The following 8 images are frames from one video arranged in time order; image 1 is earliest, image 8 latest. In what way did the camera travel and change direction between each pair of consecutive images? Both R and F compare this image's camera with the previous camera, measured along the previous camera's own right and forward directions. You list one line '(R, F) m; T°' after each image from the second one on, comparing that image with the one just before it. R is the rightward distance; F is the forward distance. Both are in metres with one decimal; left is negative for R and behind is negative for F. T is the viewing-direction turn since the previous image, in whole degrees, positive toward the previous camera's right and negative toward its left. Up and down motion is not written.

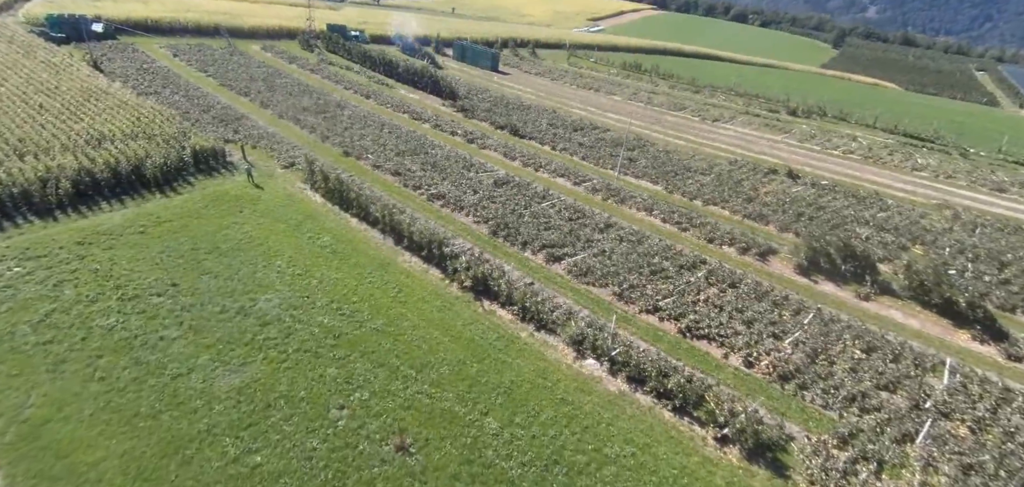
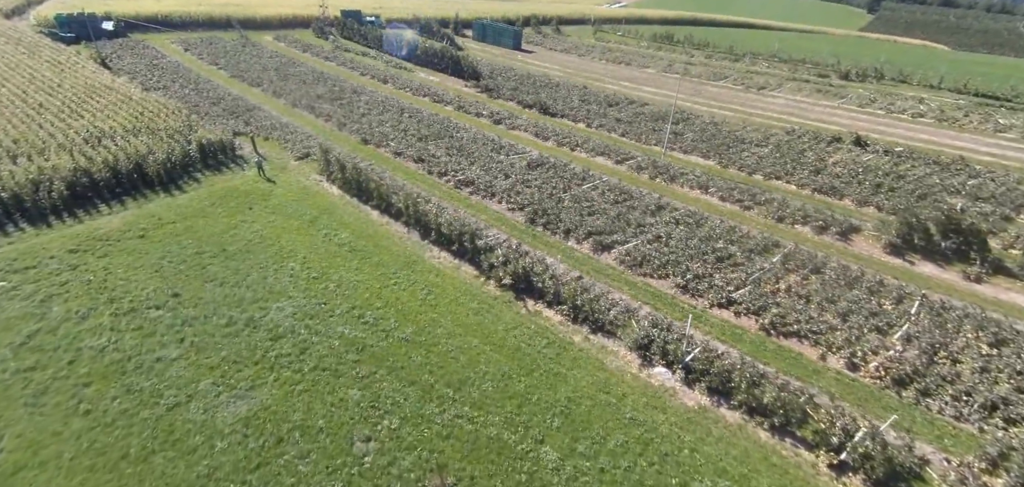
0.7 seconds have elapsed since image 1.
(-0.7, +3.0) m; -3°
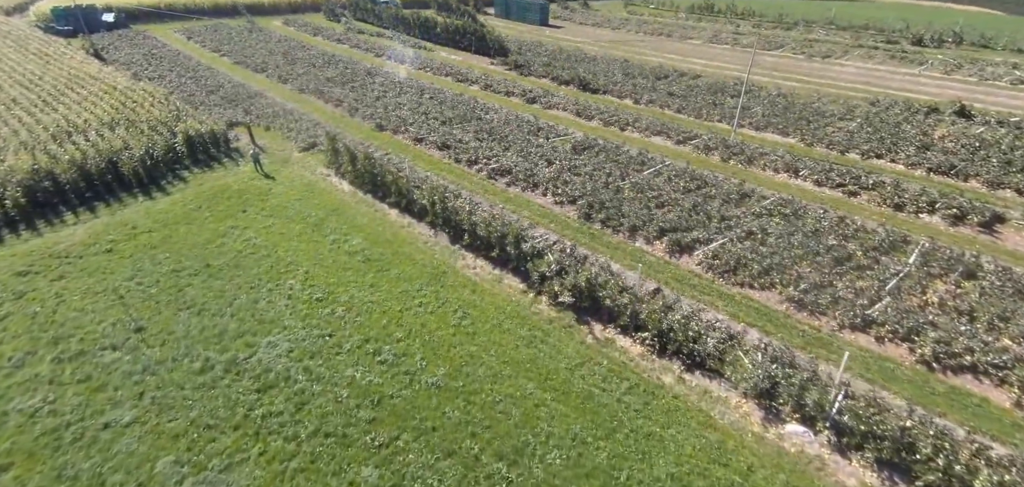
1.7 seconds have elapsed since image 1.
(-1.0, +4.4) m; -2°
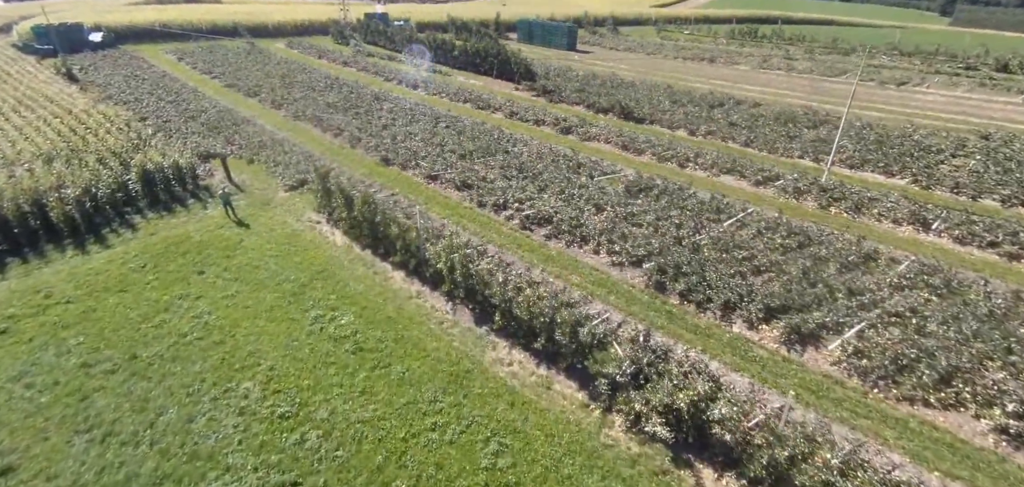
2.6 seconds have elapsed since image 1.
(-0.9, +4.7) m; -1°
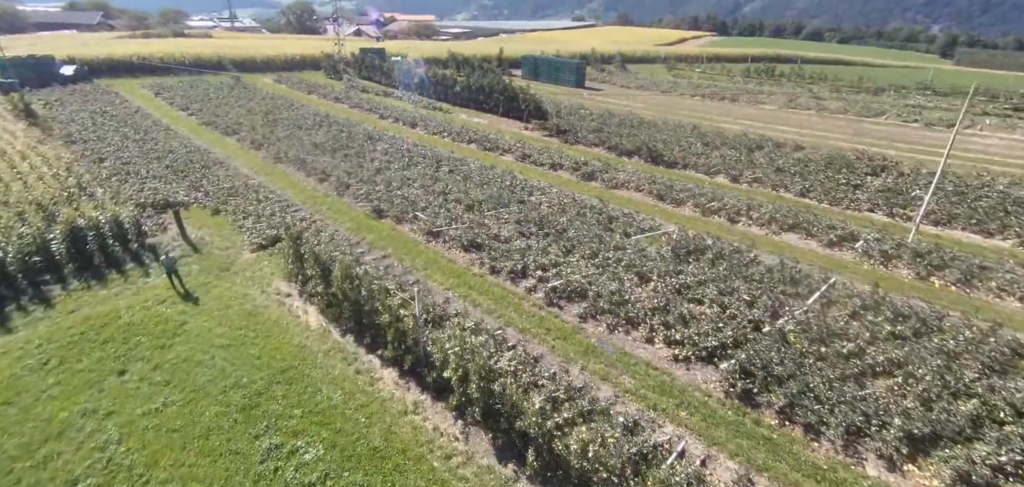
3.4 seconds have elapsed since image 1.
(-0.7, +3.5) m; 0°
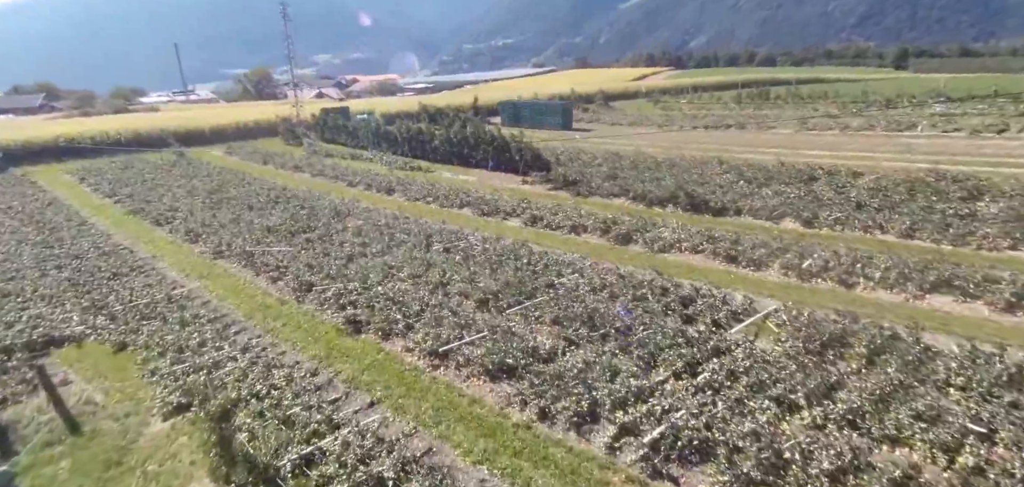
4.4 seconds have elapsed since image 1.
(-1.2, +5.0) m; +3°
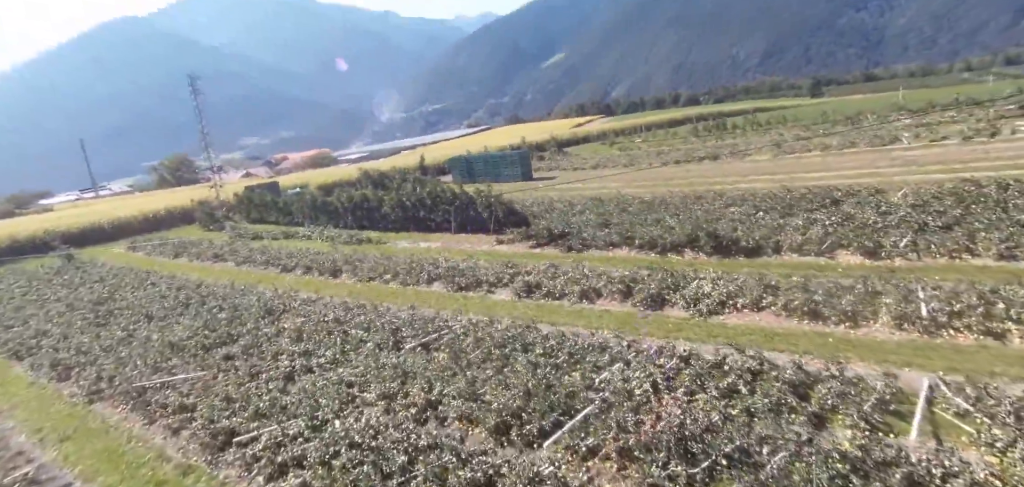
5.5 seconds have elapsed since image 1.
(-1.0, +4.2) m; +6°
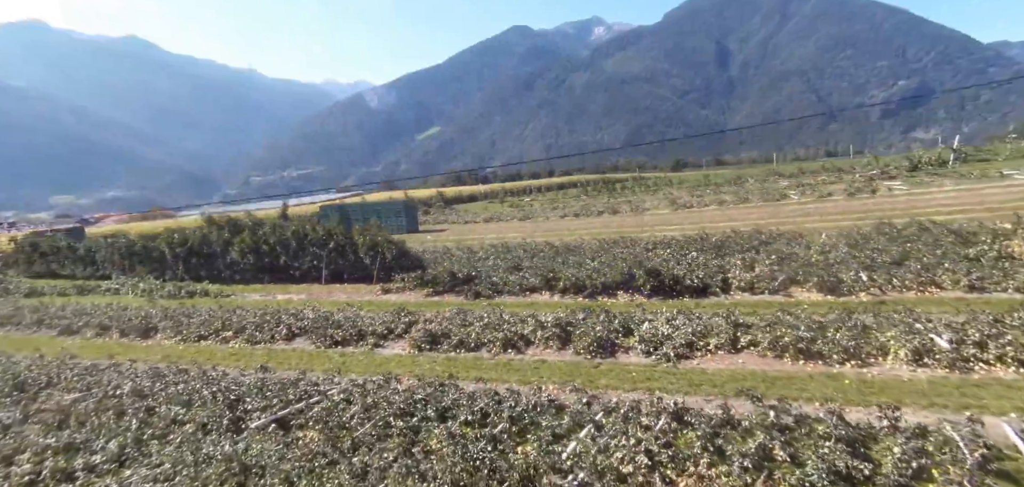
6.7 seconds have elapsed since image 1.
(-0.4, +3.3) m; +12°
